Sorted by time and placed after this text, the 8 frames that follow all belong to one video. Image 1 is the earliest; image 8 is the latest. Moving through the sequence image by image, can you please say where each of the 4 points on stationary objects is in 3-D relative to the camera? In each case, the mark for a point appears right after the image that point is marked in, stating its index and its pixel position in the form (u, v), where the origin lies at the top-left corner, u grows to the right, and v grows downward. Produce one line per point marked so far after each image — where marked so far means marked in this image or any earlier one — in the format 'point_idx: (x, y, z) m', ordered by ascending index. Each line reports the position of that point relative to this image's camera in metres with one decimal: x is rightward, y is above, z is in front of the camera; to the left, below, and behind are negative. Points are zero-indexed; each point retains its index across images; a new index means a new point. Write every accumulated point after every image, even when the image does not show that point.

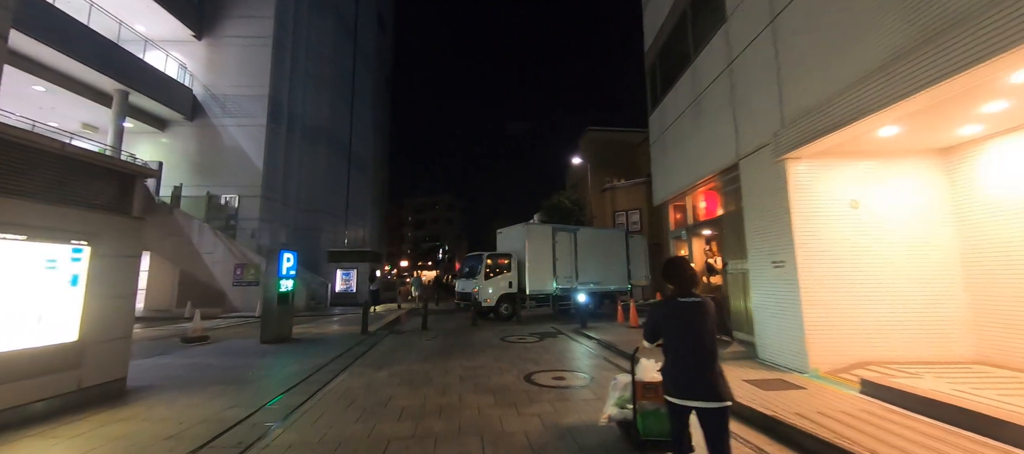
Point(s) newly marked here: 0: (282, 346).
0: (-6.5, -3.3, +10.0) m
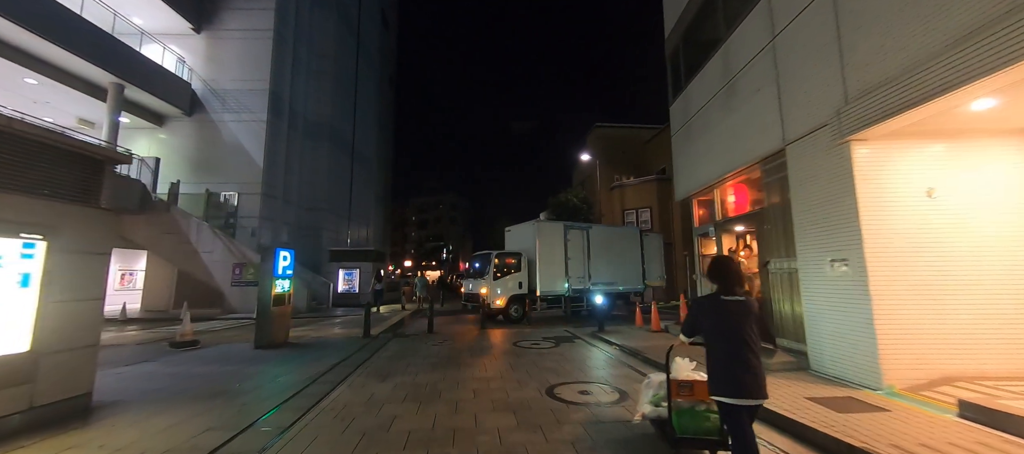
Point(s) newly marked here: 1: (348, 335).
0: (-6.1, -3.2, +9.2) m
1: (-5.6, -3.7, +12.2) m
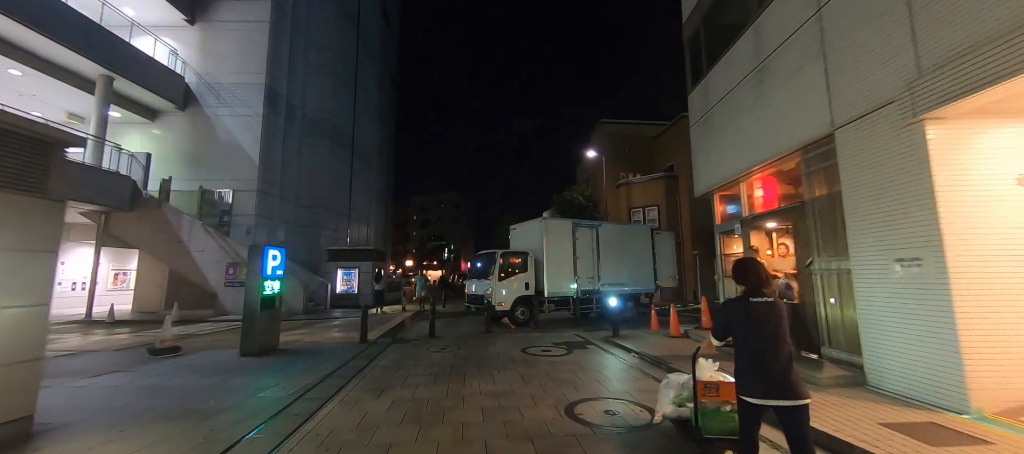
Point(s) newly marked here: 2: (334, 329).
0: (-5.9, -3.1, +8.4) m
1: (-5.4, -3.6, +11.4) m
2: (-7.0, -4.0, +14.0) m
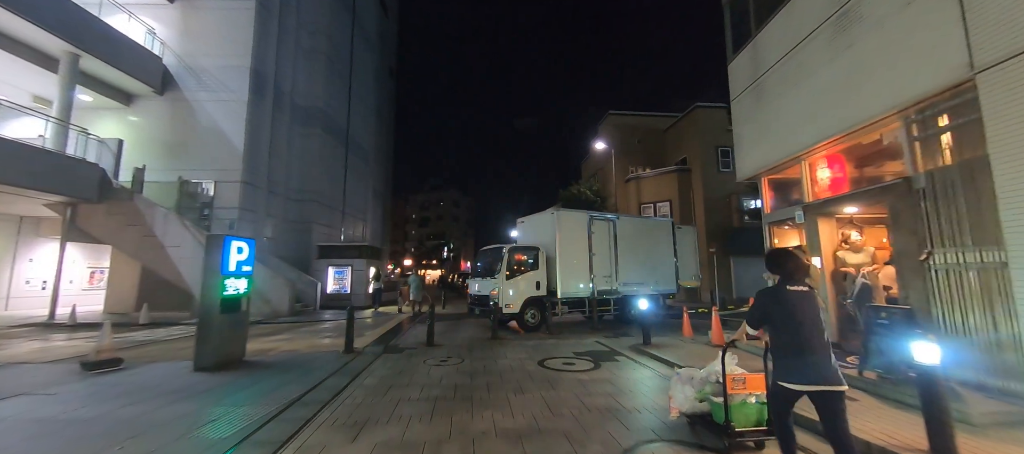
0: (-5.5, -2.9, +6.8) m
1: (-5.1, -3.3, +9.8) m
2: (-6.7, -3.7, +12.3) m
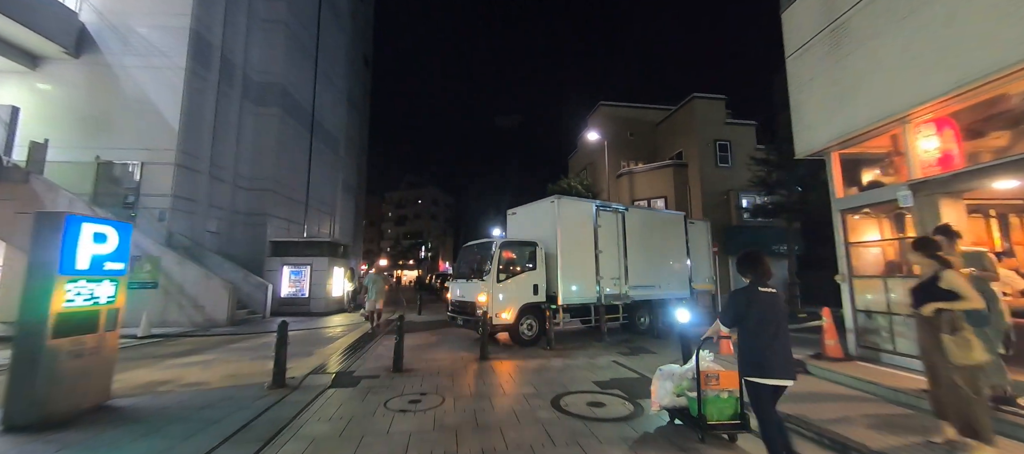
0: (-5.4, -2.5, +4.1) m
1: (-5.1, -3.0, +7.1) m
2: (-6.9, -3.3, +9.6) m
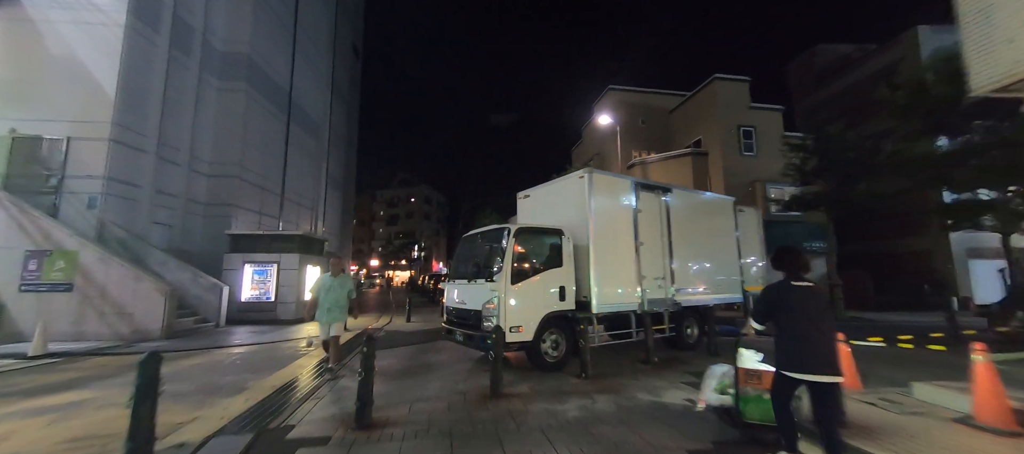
0: (-5.0, -2.1, +1.4) m
1: (-4.7, -2.6, +4.4) m
2: (-6.5, -2.9, +6.8) m
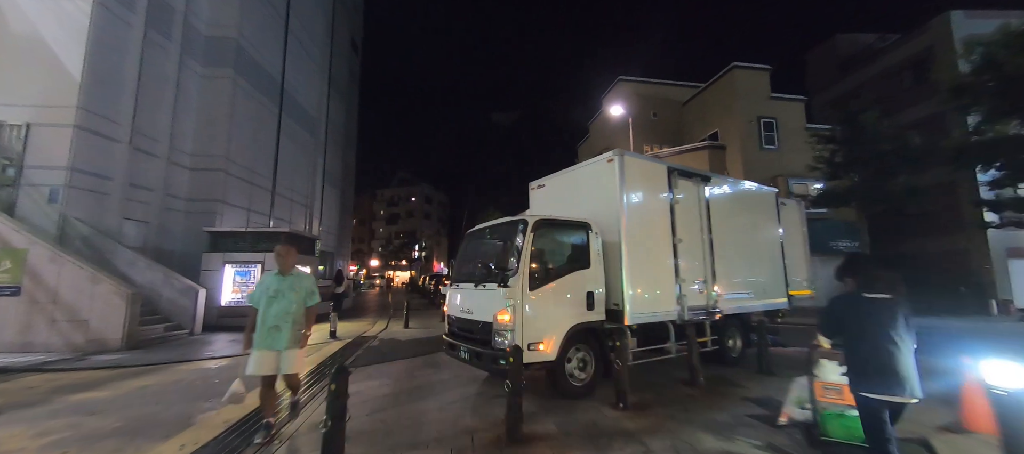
0: (-4.7, -1.9, 0.0) m
1: (-4.4, -2.4, +3.0) m
2: (-6.2, -2.8, +5.4) m
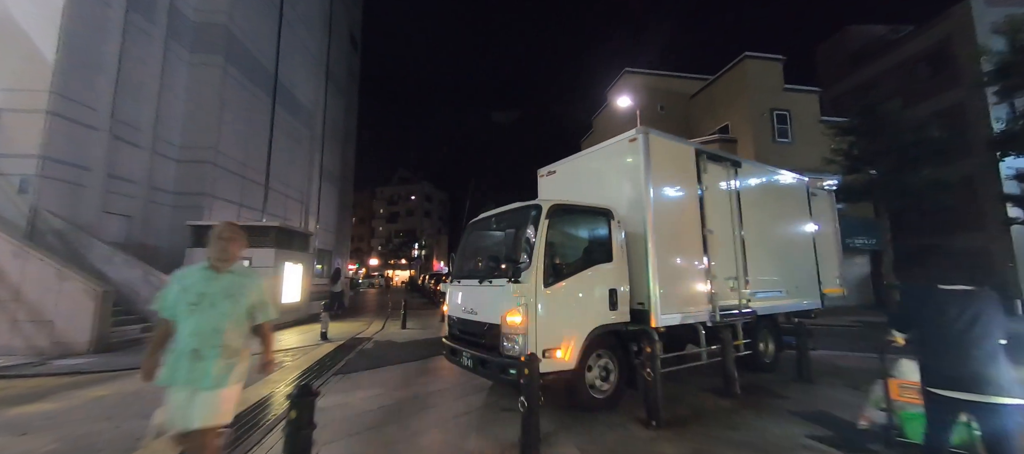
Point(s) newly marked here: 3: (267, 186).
0: (-4.5, -1.8, -0.8) m
1: (-4.3, -2.2, +2.2) m
2: (-6.1, -2.6, +4.6) m
3: (-13.9, +2.4, +20.0) m
